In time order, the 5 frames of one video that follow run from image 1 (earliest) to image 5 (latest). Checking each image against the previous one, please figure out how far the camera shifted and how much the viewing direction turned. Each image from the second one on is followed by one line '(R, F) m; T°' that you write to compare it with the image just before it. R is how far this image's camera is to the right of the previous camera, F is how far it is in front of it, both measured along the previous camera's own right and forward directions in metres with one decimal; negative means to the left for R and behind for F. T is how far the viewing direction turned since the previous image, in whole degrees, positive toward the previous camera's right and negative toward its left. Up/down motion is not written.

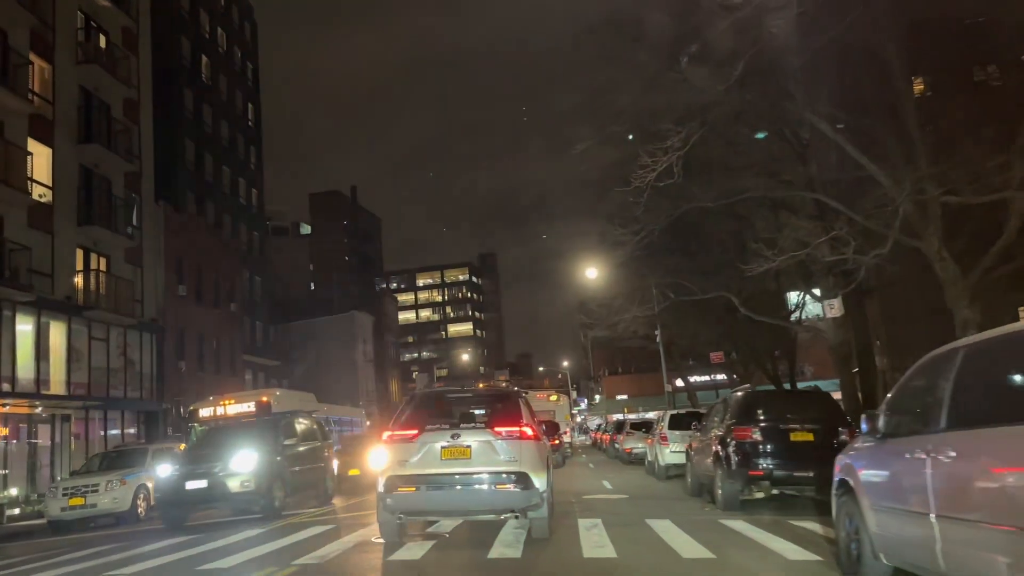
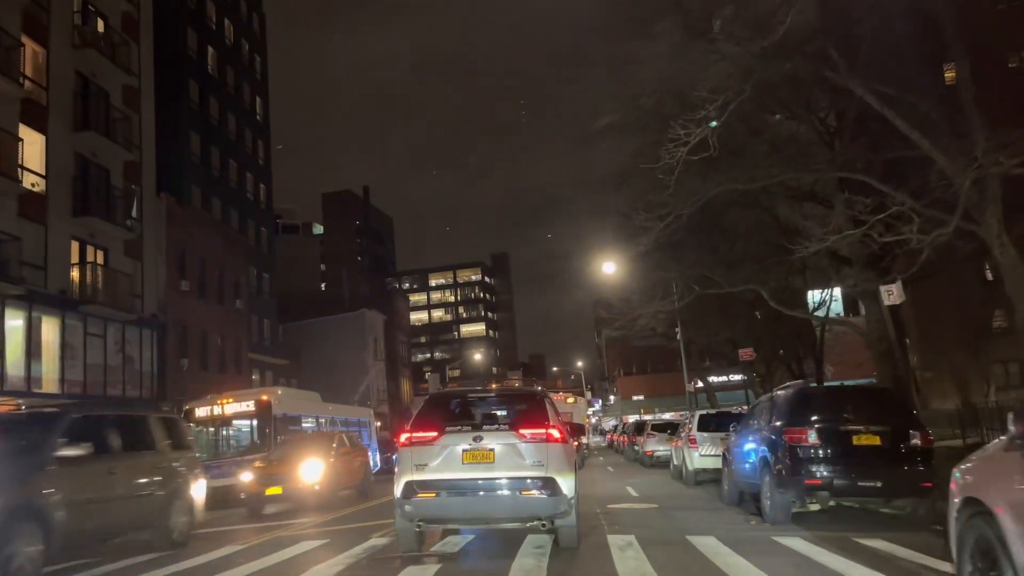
(-0.1, +1.3) m; -1°
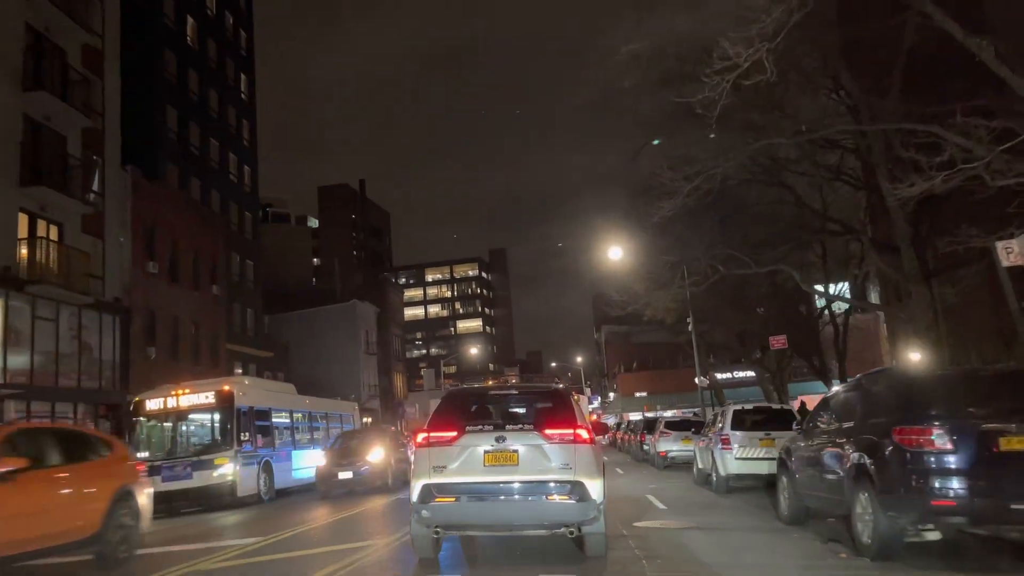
(0.0, +2.7) m; 0°
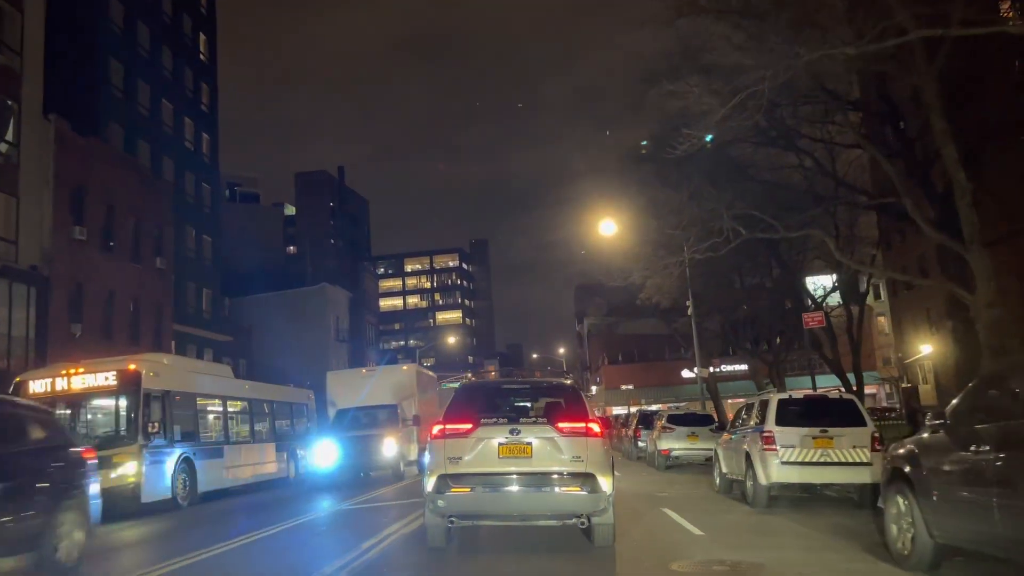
(0.0, +3.4) m; +1°
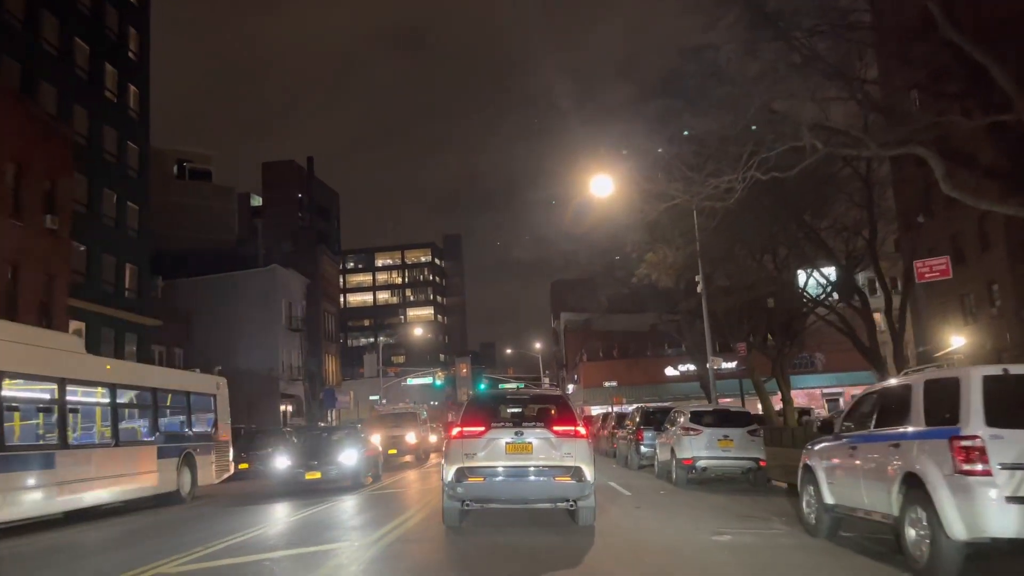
(+0.1, +5.2) m; +2°
